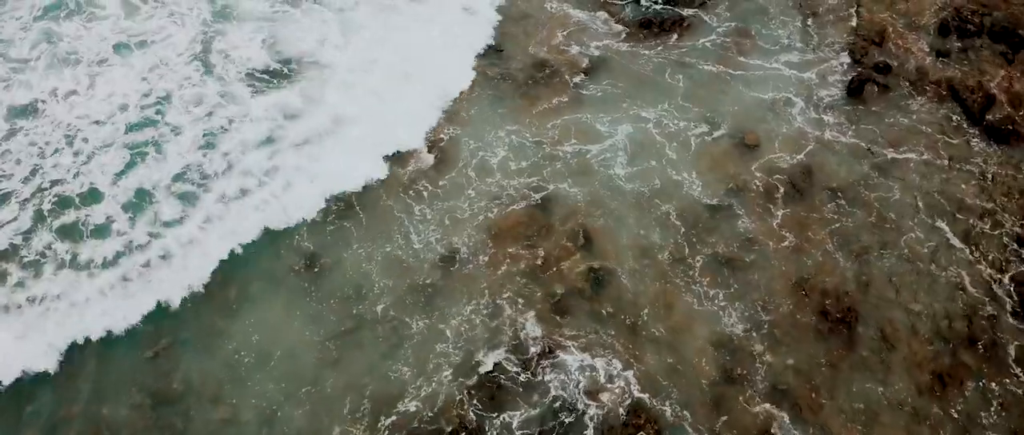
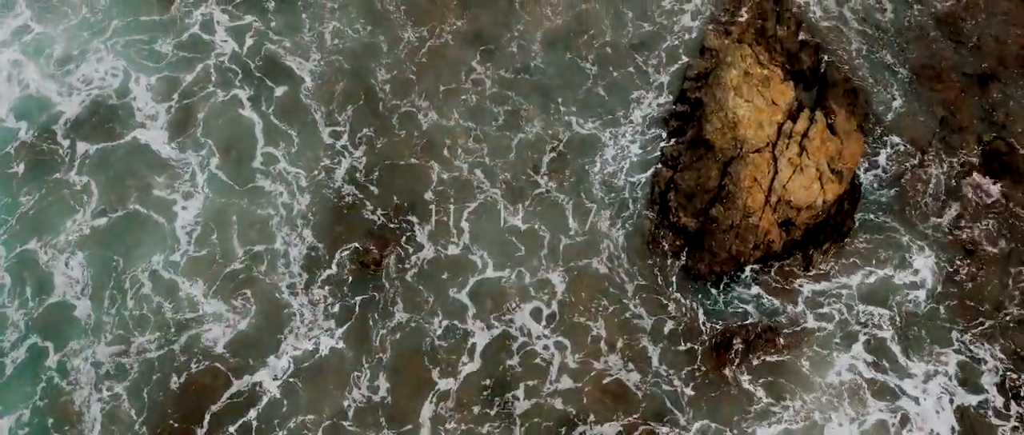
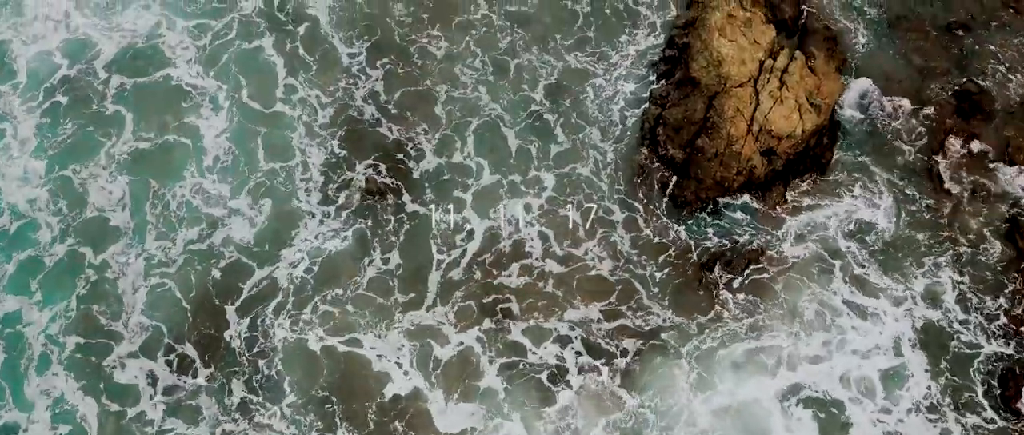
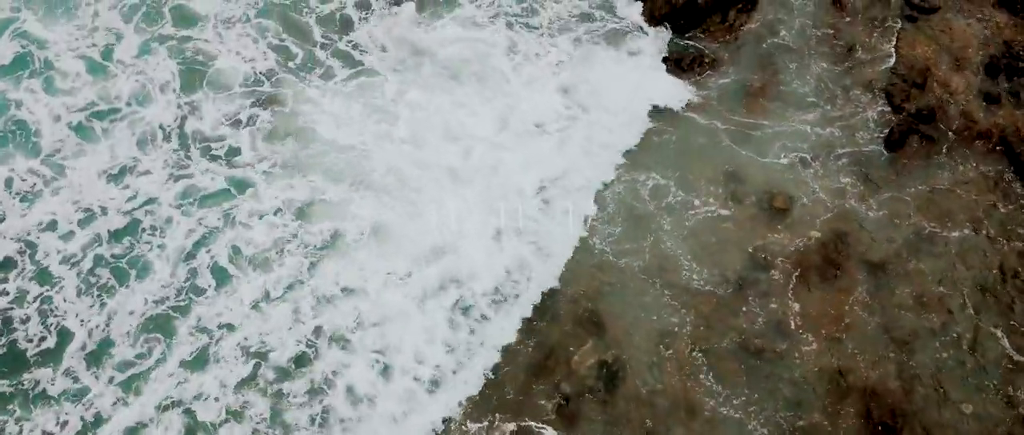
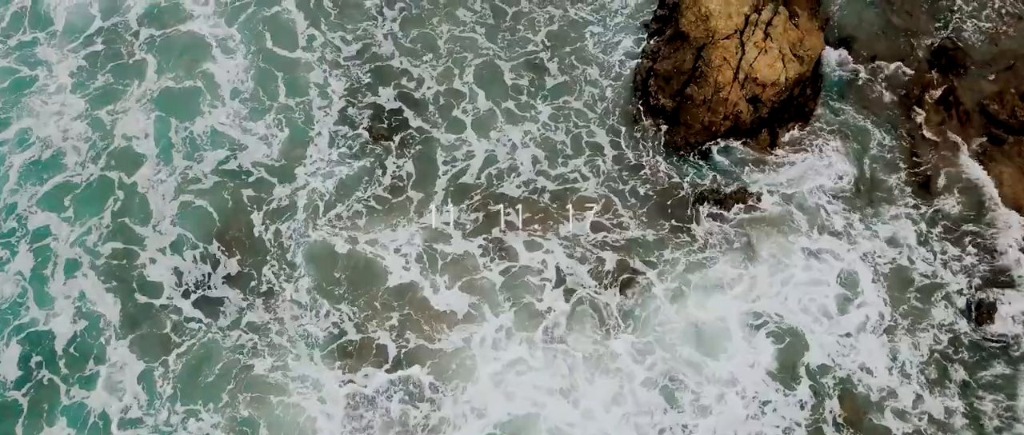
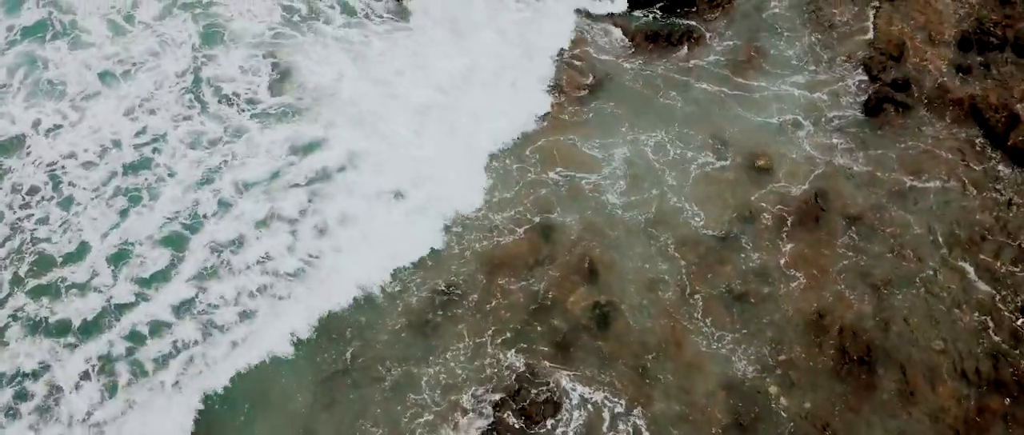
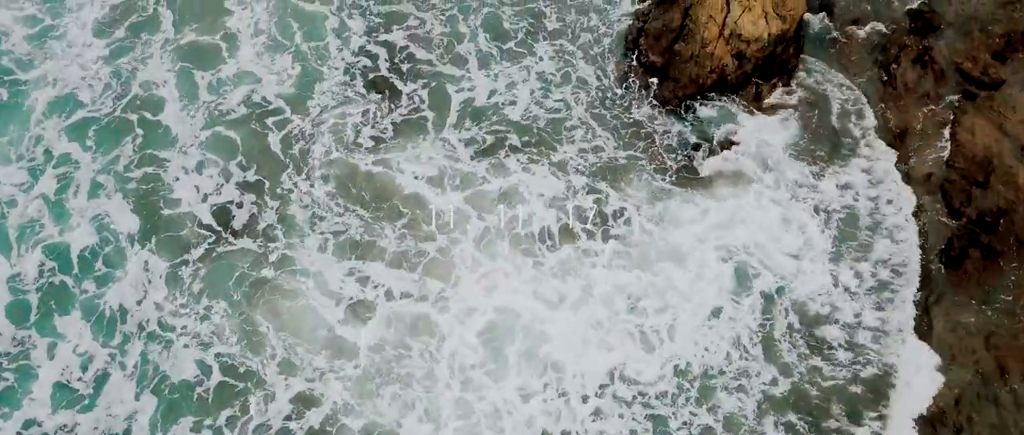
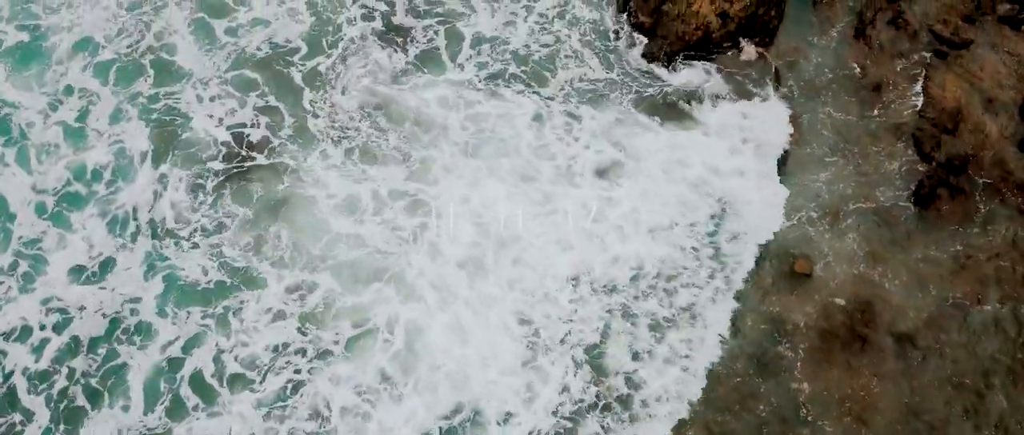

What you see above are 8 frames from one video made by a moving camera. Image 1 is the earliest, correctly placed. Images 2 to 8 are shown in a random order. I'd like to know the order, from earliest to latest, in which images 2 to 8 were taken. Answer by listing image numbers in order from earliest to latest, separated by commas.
6, 4, 8, 7, 5, 3, 2
